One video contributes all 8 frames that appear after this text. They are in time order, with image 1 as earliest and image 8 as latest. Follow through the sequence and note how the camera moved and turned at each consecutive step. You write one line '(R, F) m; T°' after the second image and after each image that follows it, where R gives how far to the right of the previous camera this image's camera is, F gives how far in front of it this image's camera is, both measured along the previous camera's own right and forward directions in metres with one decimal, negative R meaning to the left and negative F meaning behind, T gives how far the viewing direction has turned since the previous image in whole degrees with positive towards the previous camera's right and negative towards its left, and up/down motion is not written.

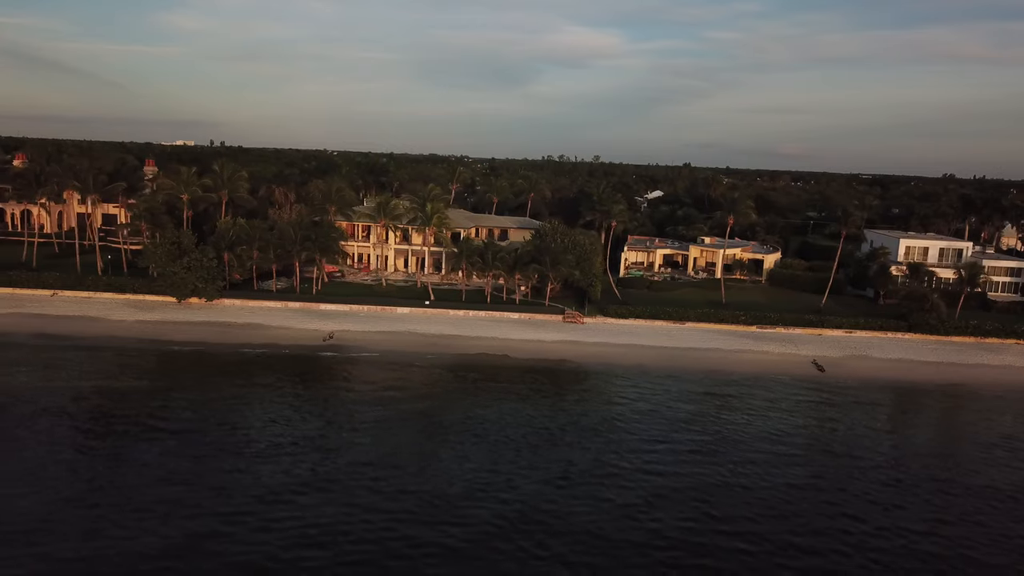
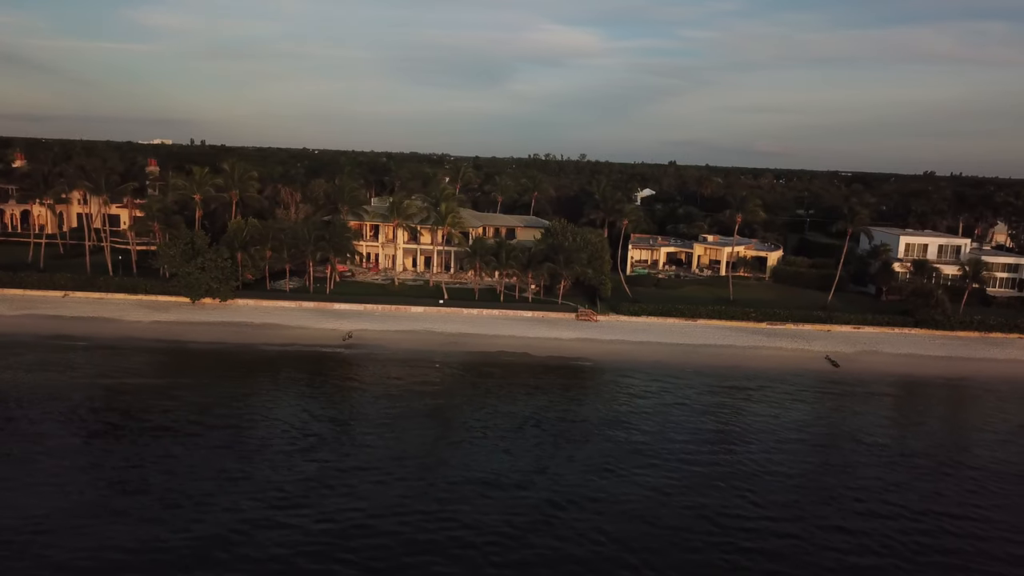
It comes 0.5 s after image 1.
(-1.9, -0.4) m; +1°
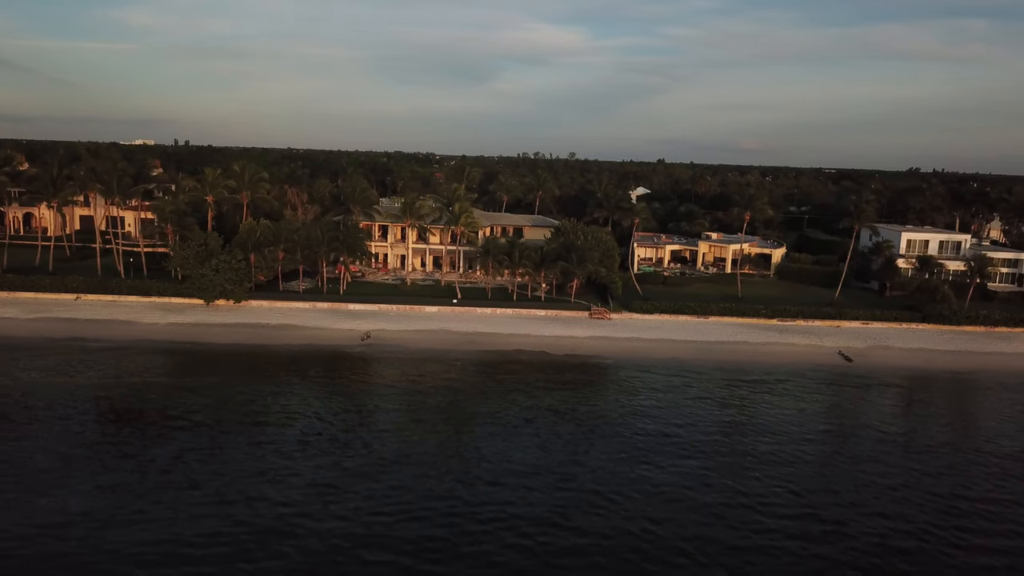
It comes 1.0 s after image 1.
(-1.7, -0.4) m; +1°
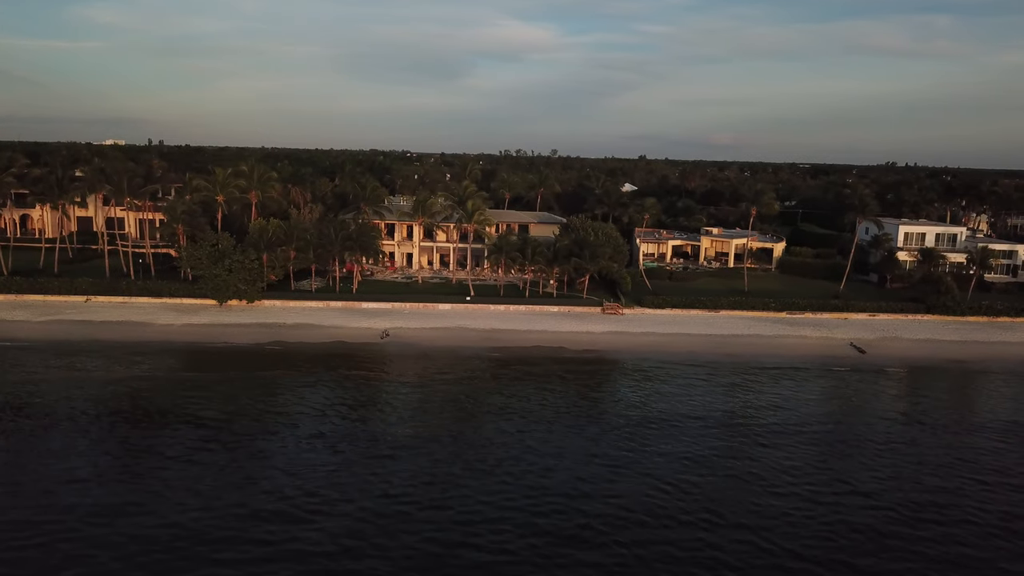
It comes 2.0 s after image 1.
(-2.2, -0.3) m; +2°
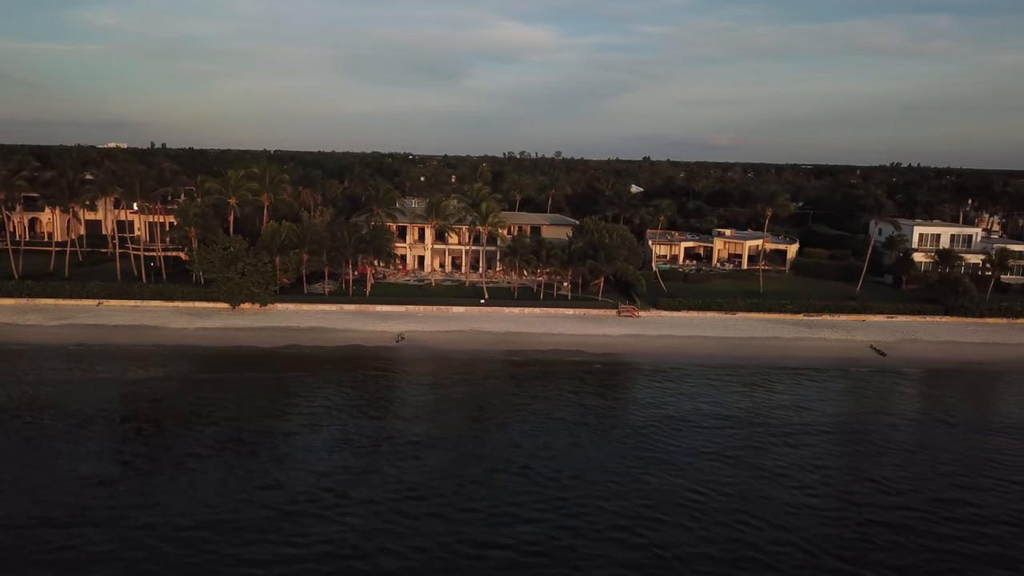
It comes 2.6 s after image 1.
(-0.8, +0.4) m; 0°
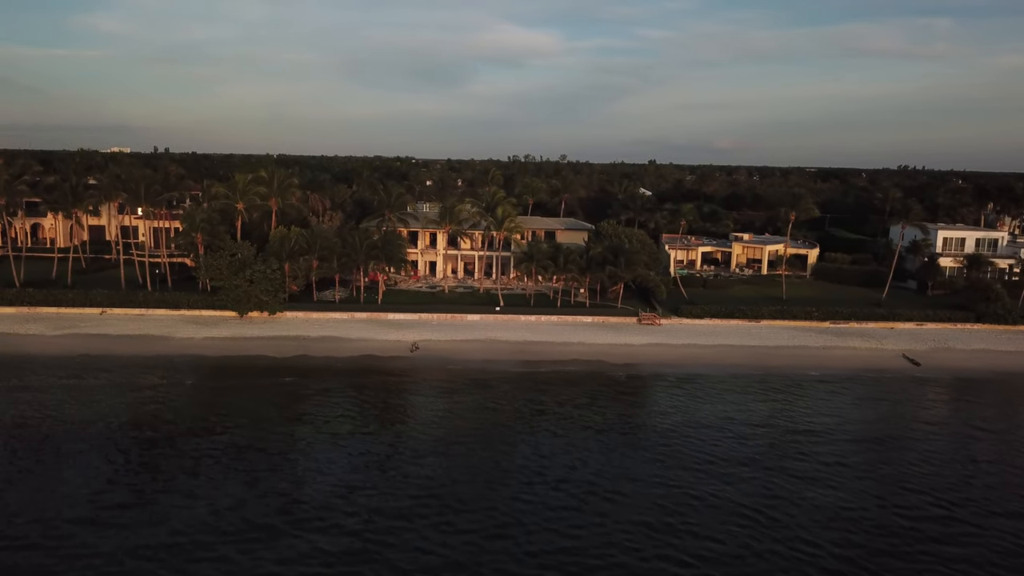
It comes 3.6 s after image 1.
(-0.8, +1.5) m; 0°
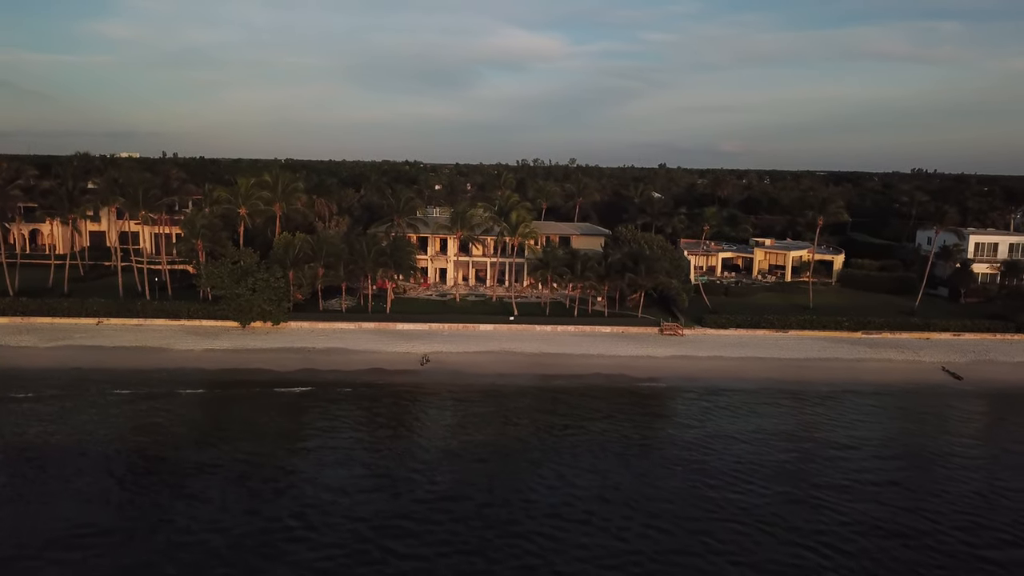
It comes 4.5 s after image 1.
(-0.4, +2.2) m; -1°
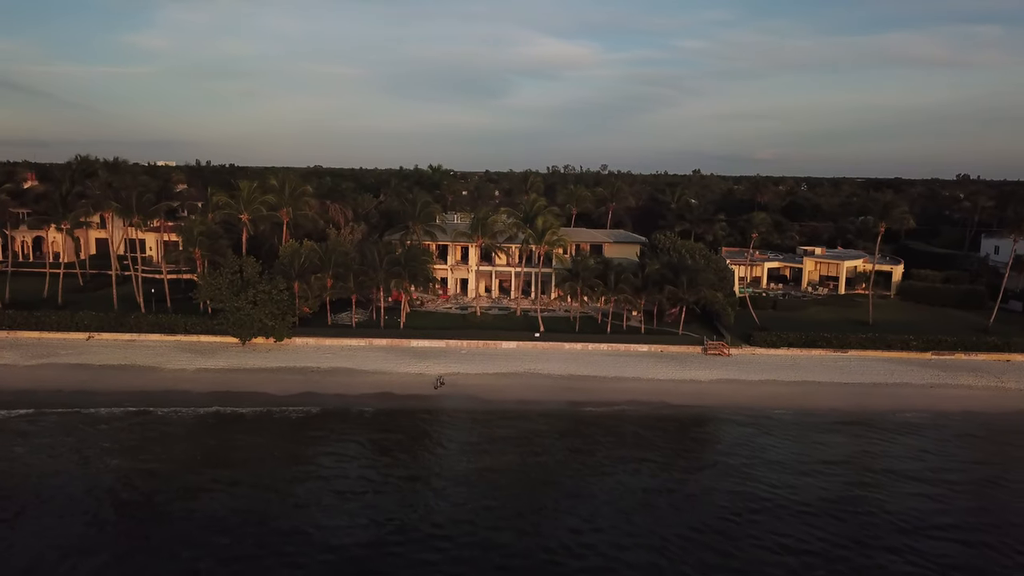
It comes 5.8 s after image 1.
(+0.2, +4.3) m; -2°
